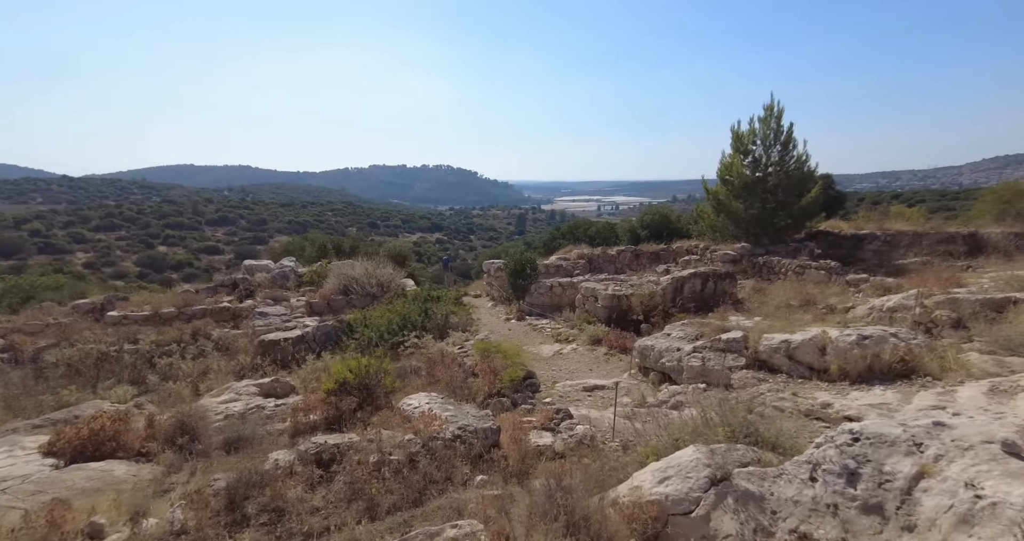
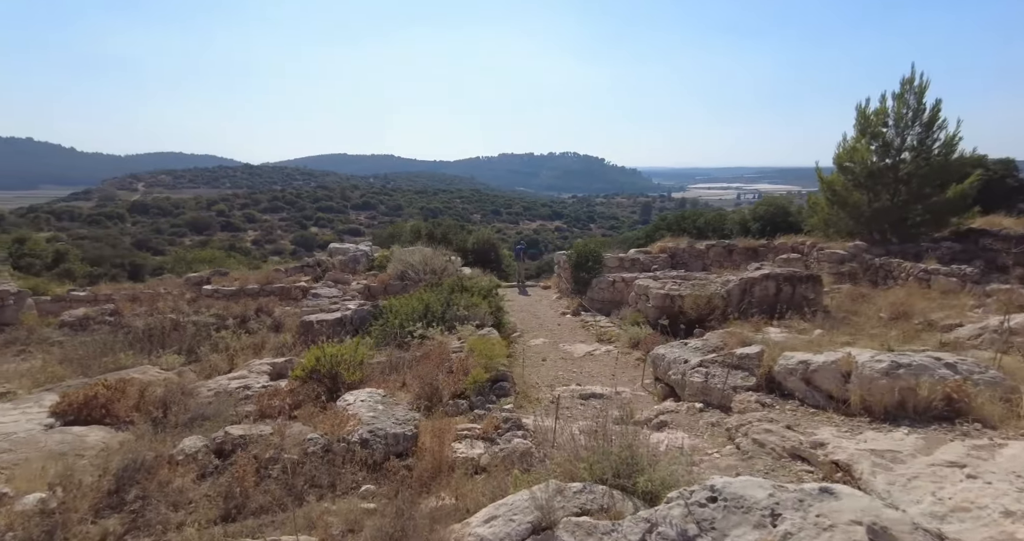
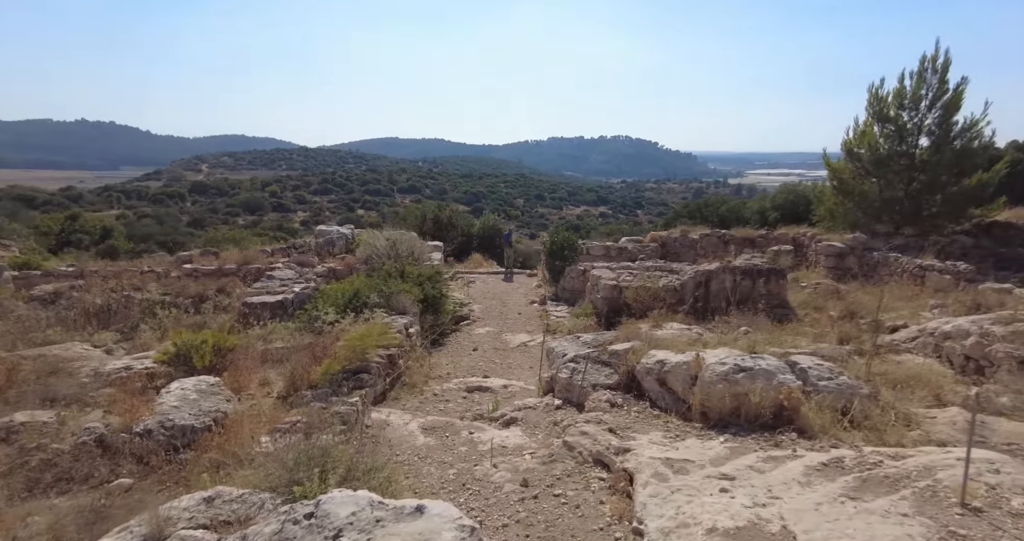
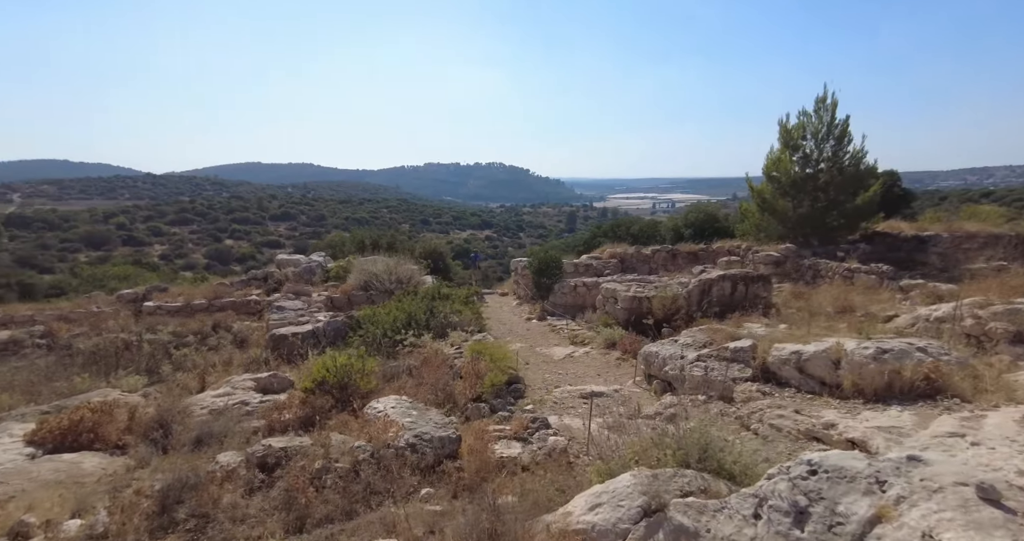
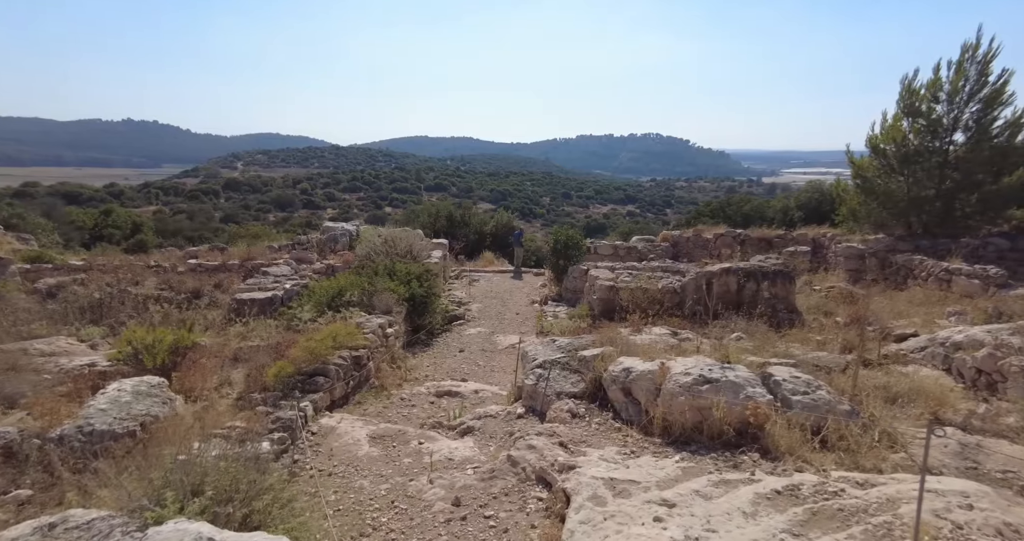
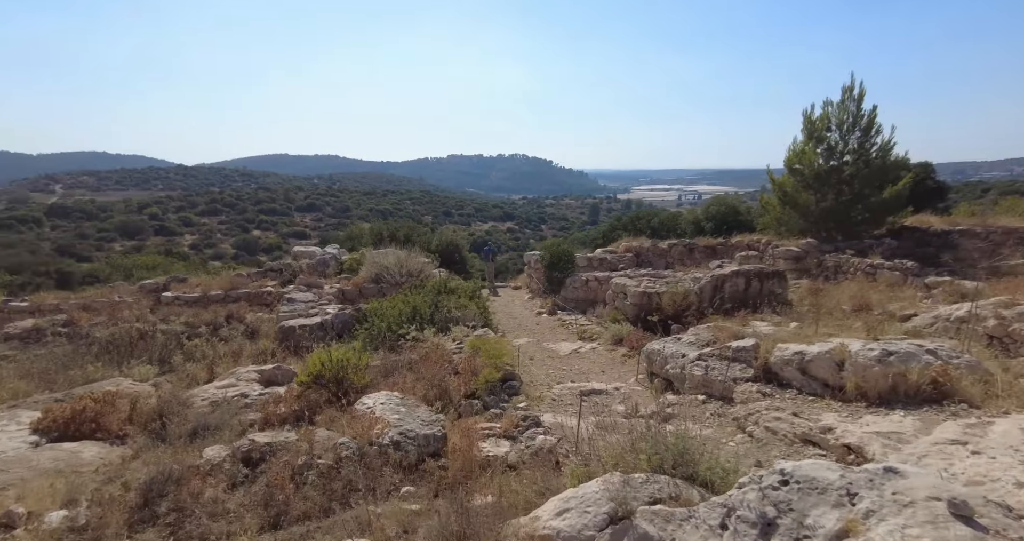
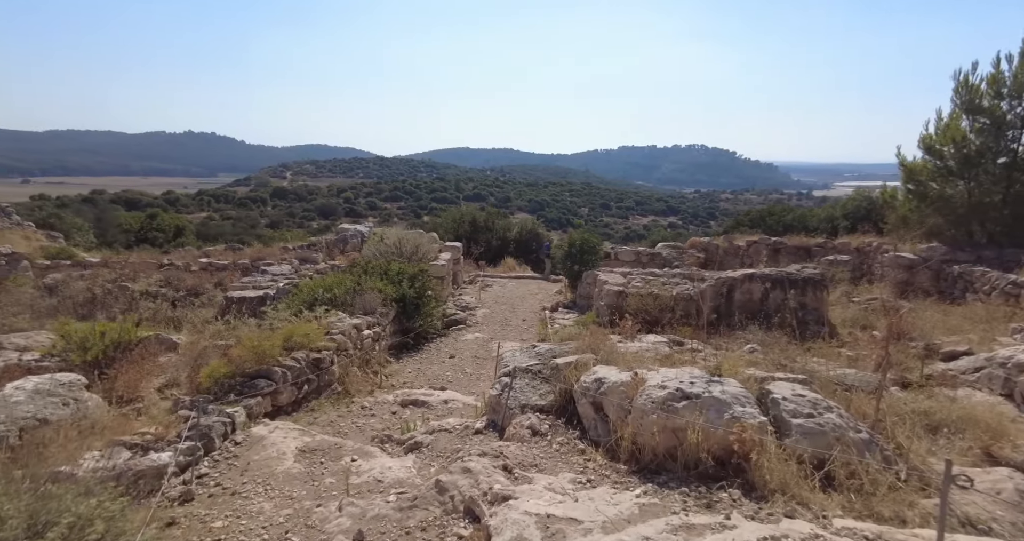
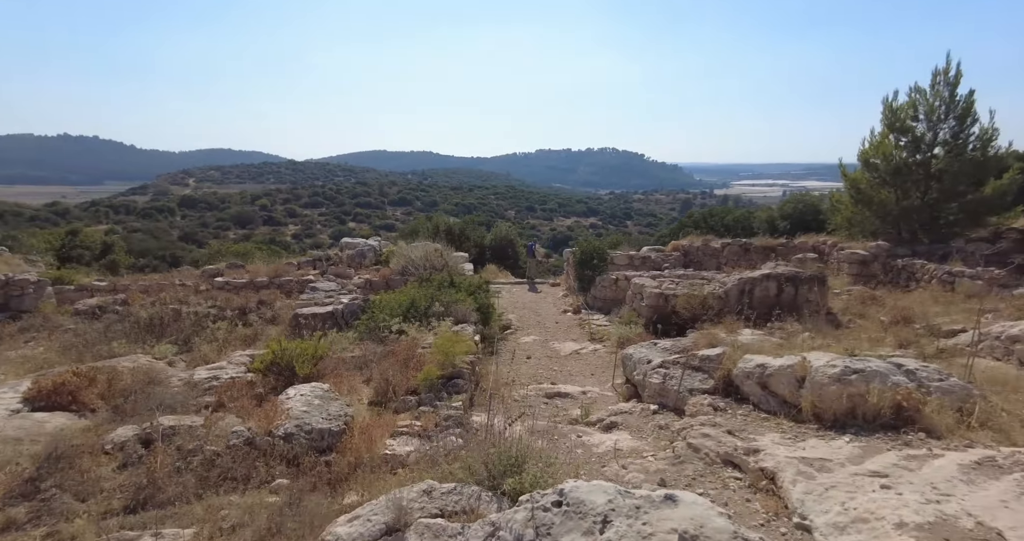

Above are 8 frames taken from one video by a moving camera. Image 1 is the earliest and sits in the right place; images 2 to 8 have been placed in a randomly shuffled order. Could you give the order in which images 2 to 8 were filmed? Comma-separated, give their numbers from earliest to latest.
4, 6, 2, 8, 3, 5, 7
